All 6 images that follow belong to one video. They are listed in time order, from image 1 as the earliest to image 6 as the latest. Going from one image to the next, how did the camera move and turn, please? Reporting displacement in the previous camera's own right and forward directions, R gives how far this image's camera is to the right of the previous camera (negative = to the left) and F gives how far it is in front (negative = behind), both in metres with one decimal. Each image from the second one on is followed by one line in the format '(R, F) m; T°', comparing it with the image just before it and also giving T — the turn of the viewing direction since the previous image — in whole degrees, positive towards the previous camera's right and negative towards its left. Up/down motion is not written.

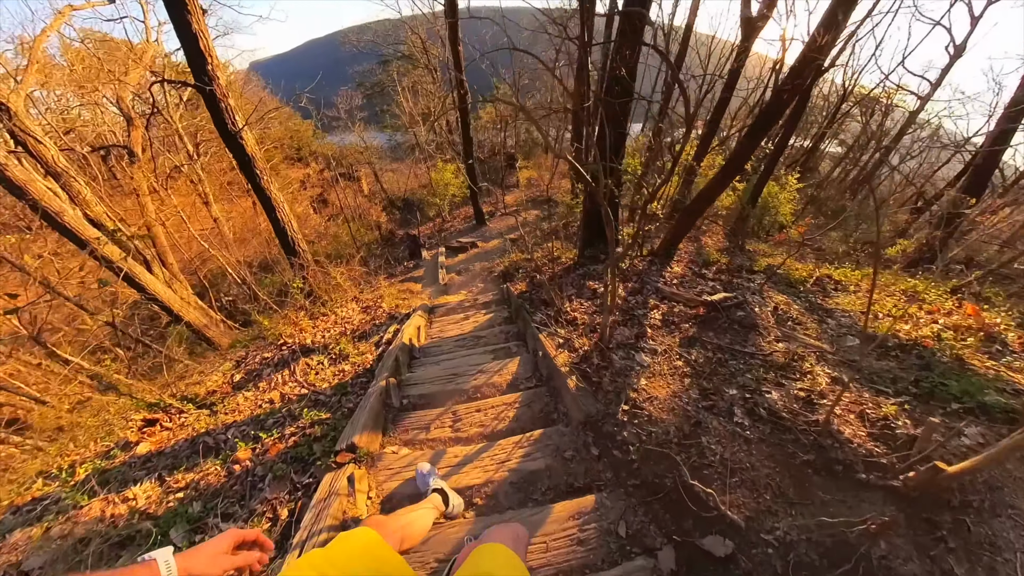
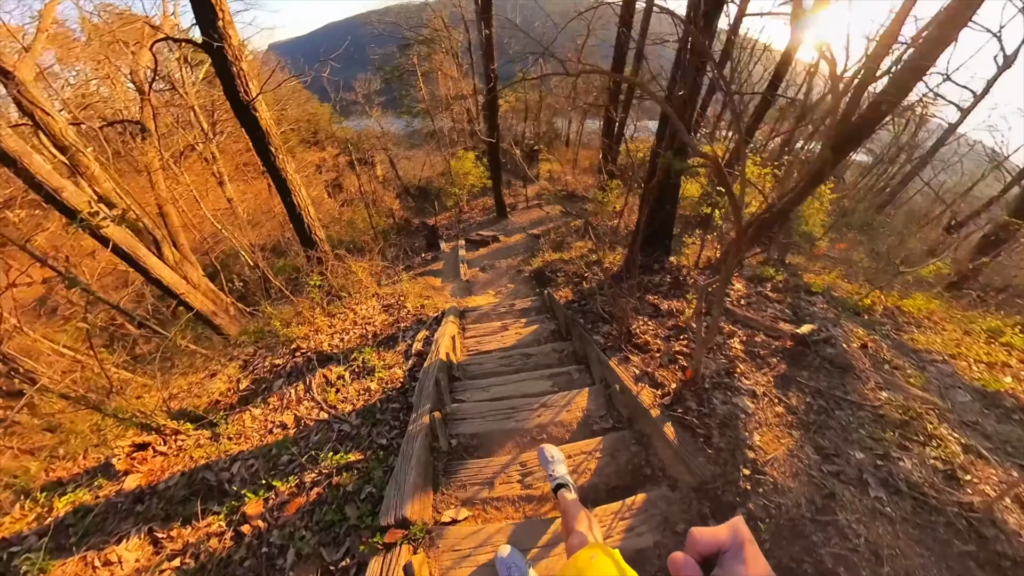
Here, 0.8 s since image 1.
(-0.6, +0.7) m; -1°
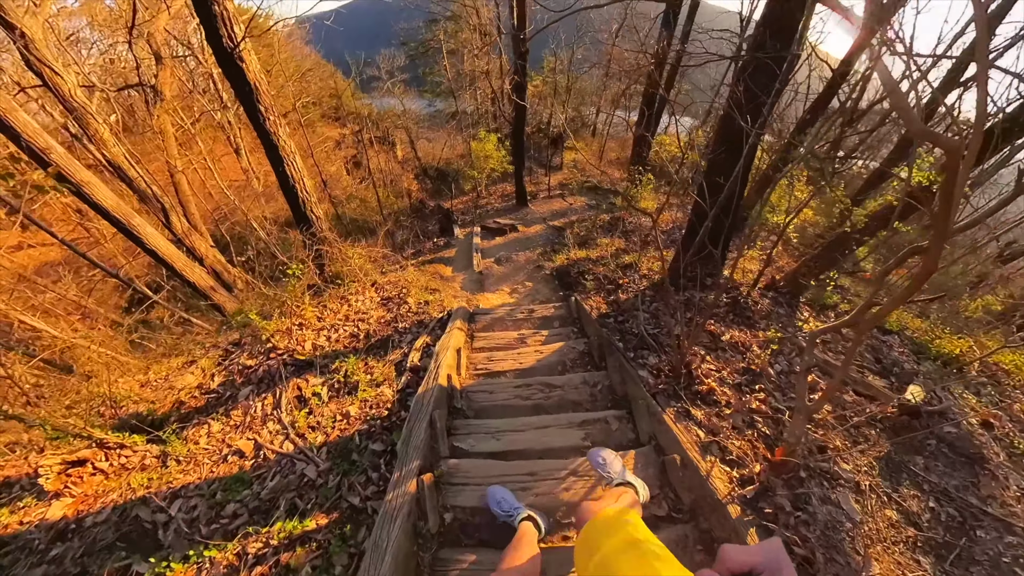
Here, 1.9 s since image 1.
(-0.1, +1.0) m; -2°
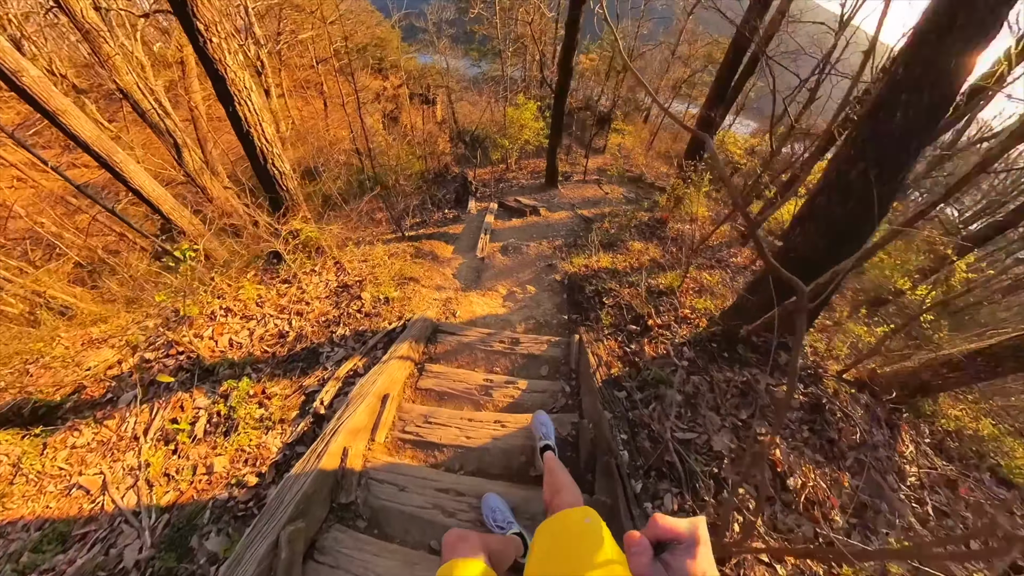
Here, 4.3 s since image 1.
(+0.4, +1.5) m; -3°
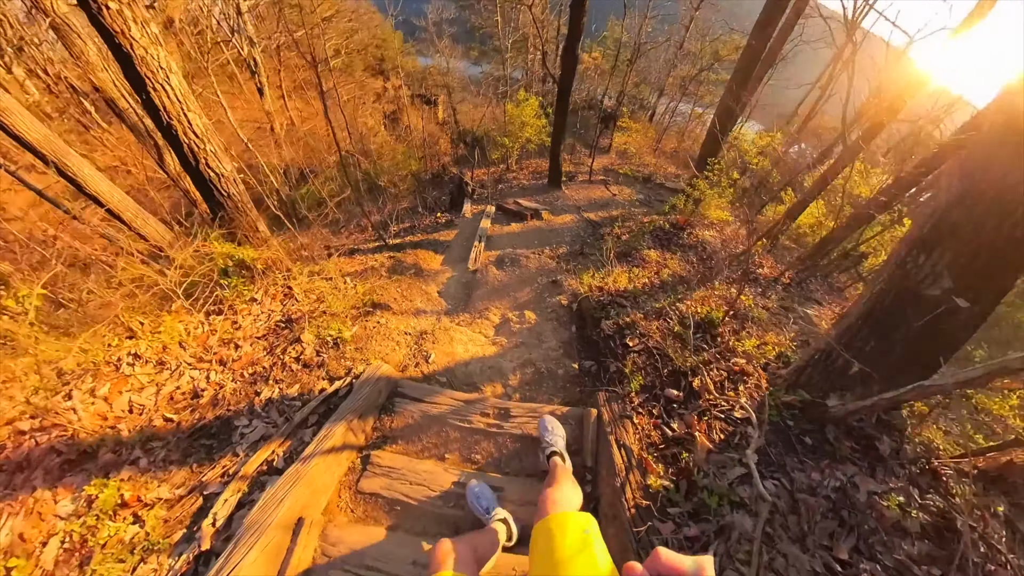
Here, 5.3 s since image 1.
(+0.1, +1.1) m; -1°
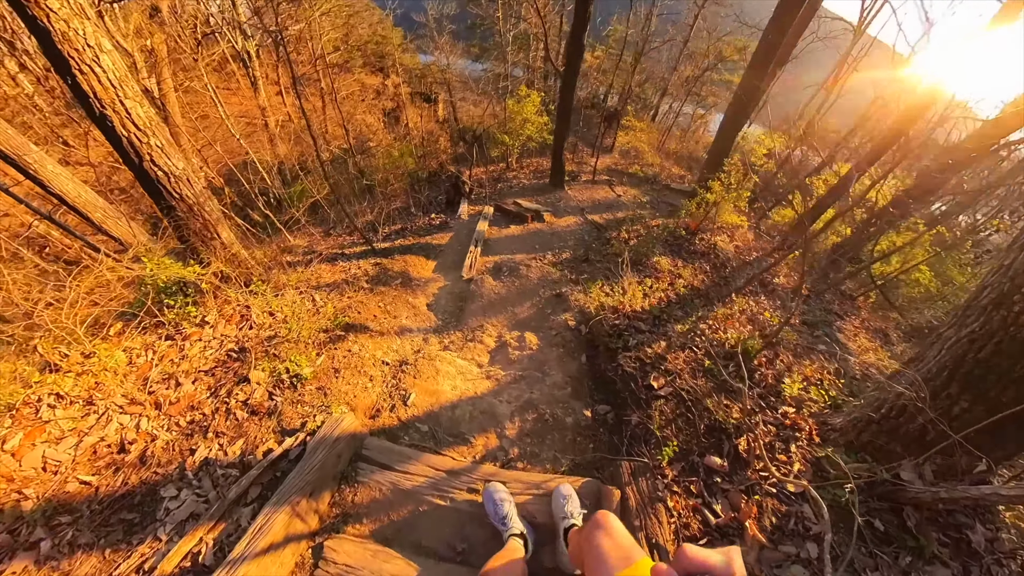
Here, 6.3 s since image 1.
(0.0, +0.6) m; 0°
